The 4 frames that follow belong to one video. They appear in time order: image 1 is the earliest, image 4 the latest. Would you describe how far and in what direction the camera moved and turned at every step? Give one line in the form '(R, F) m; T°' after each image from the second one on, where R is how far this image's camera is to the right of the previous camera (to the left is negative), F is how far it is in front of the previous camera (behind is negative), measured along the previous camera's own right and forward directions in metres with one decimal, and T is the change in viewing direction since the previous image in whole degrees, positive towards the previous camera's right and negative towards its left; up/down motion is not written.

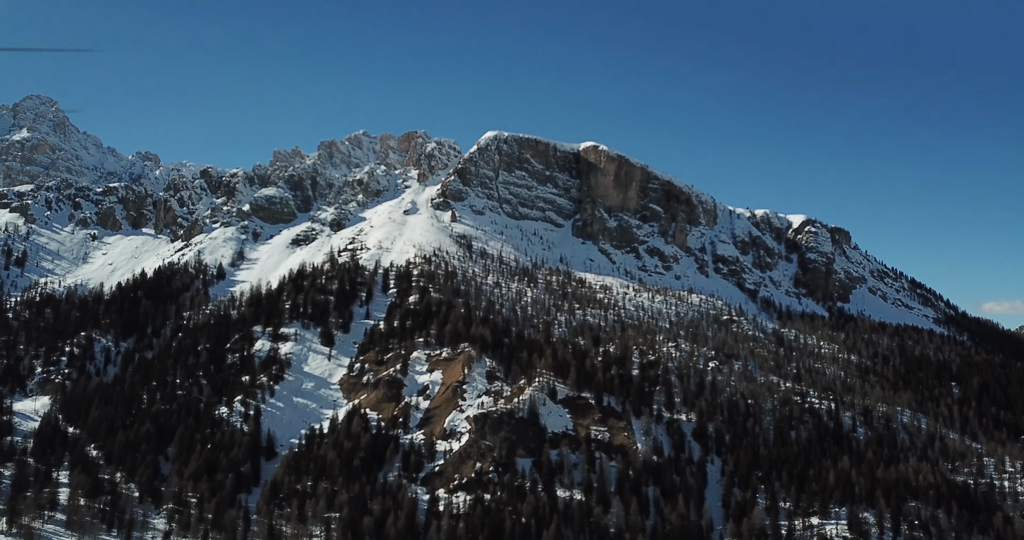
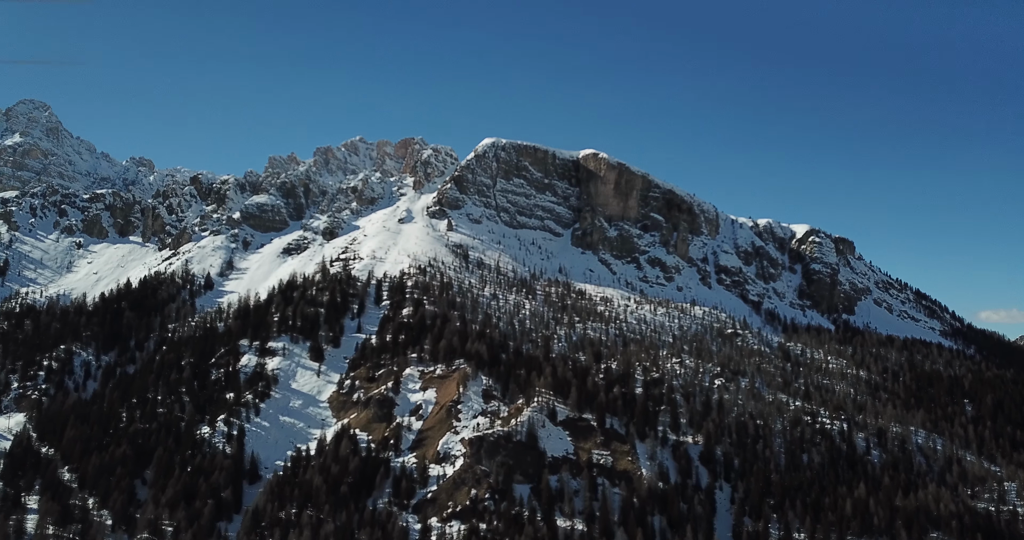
(-0.1, +6.5) m; 0°
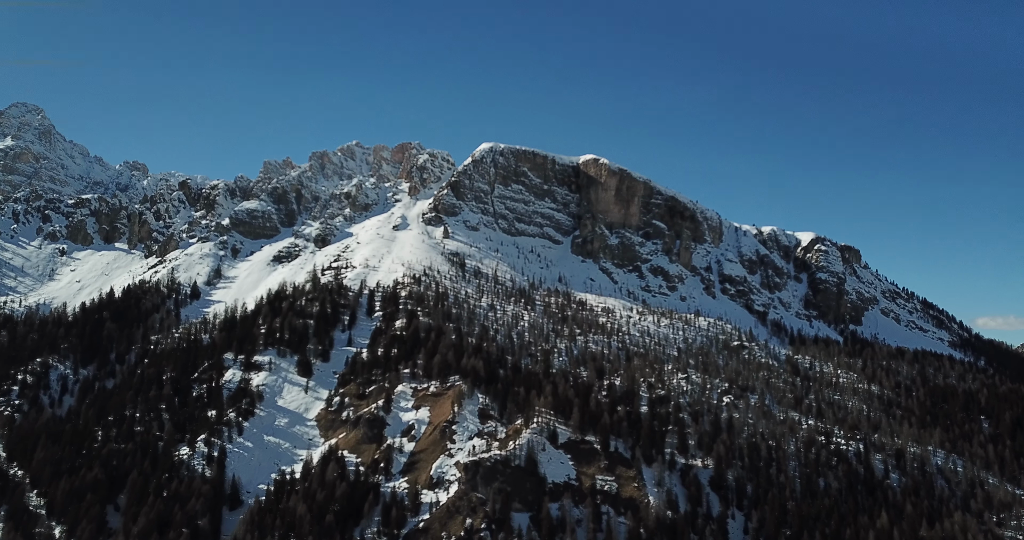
(-0.1, +7.3) m; 0°
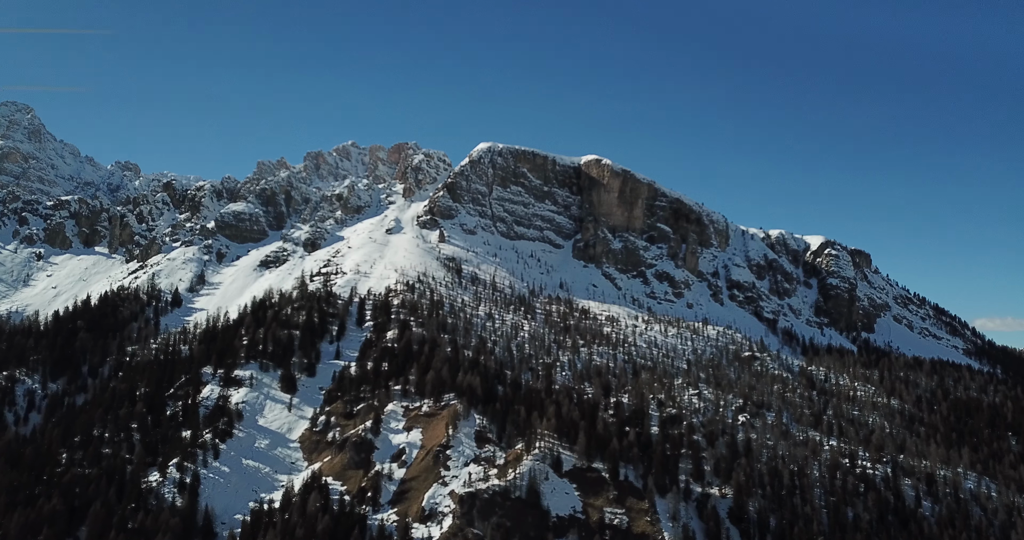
(-0.3, +10.2) m; 0°
